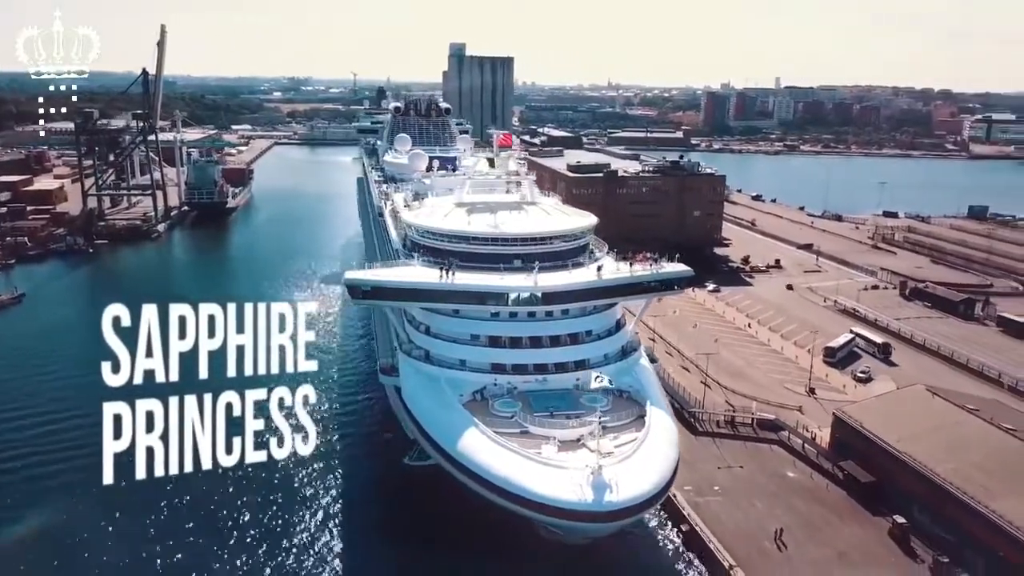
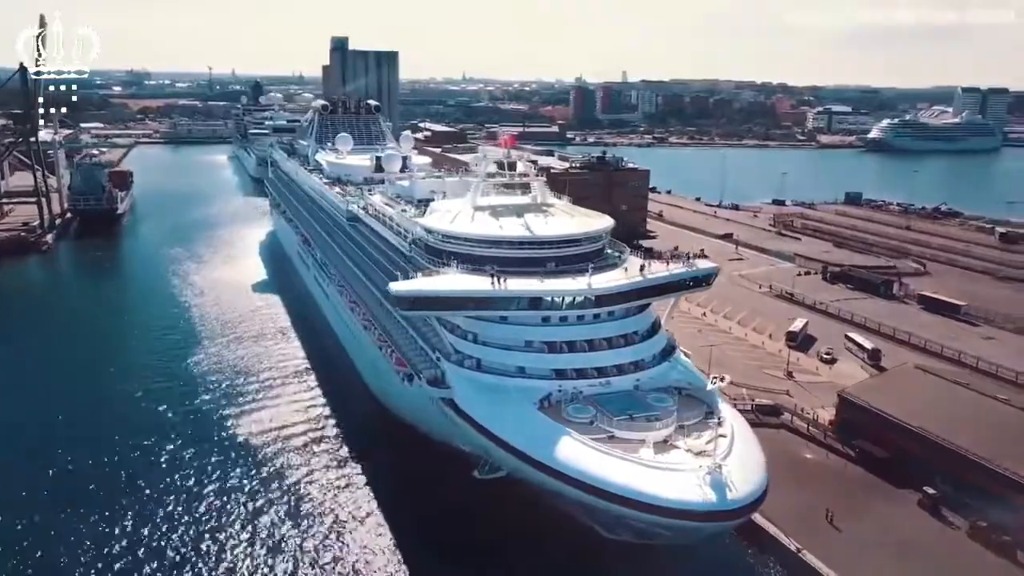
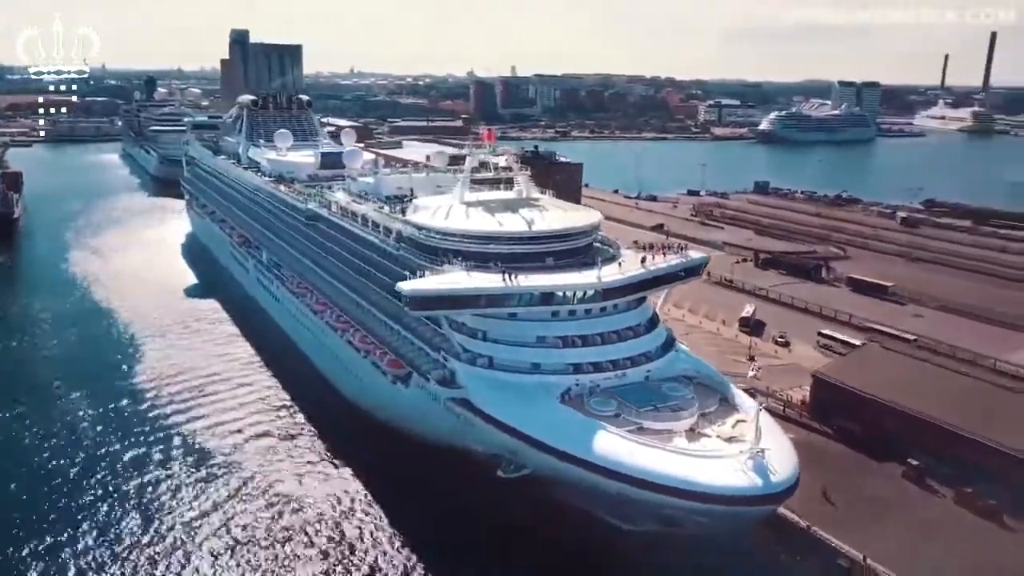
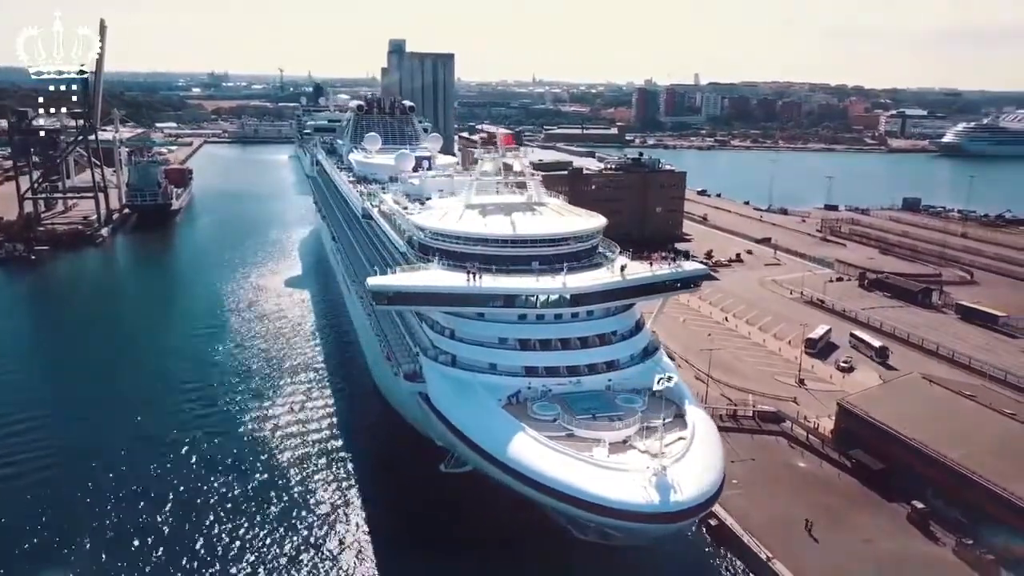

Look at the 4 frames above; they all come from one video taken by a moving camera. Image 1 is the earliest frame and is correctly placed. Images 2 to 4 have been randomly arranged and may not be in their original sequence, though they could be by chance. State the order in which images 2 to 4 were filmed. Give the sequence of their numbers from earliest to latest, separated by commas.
4, 2, 3
